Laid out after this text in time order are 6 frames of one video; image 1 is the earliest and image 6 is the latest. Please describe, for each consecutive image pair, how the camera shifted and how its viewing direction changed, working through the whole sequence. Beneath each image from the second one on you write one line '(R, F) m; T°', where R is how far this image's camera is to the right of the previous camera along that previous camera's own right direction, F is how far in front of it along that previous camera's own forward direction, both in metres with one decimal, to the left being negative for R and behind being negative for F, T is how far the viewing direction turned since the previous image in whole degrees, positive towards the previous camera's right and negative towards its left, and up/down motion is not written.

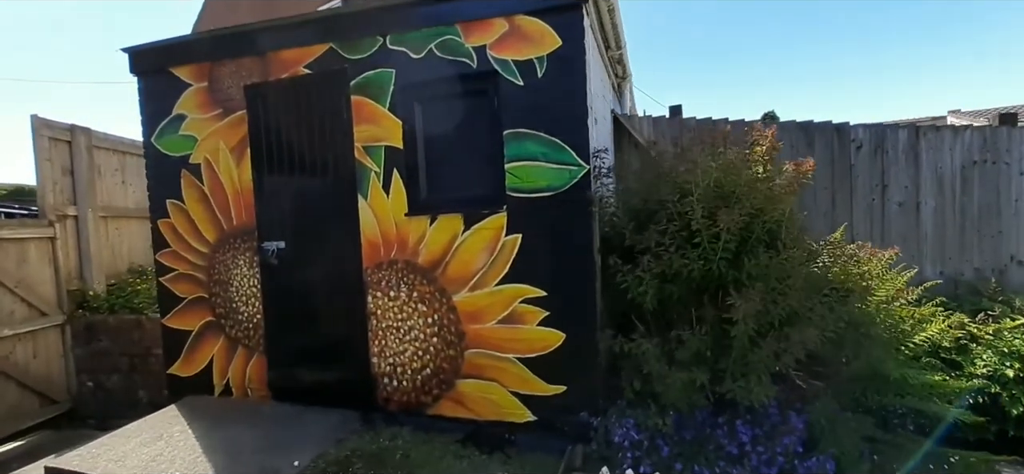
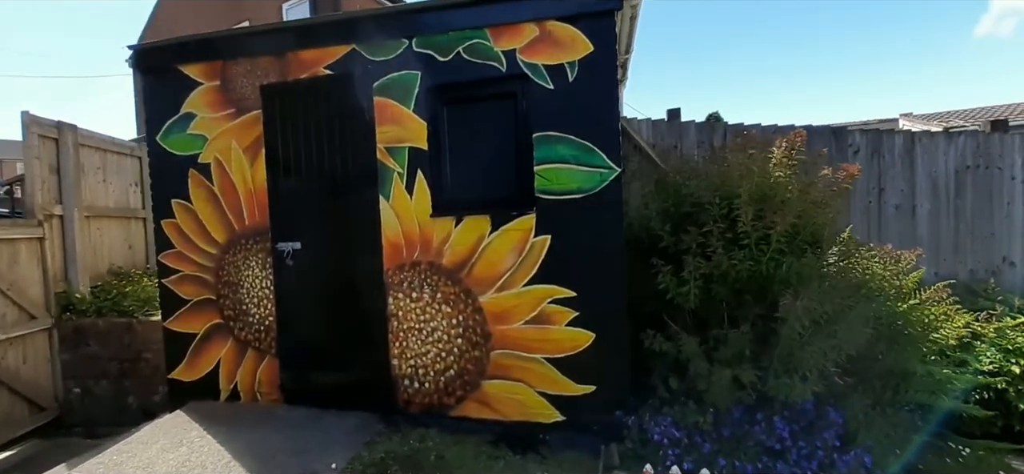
(-0.4, 0.0) m; +4°
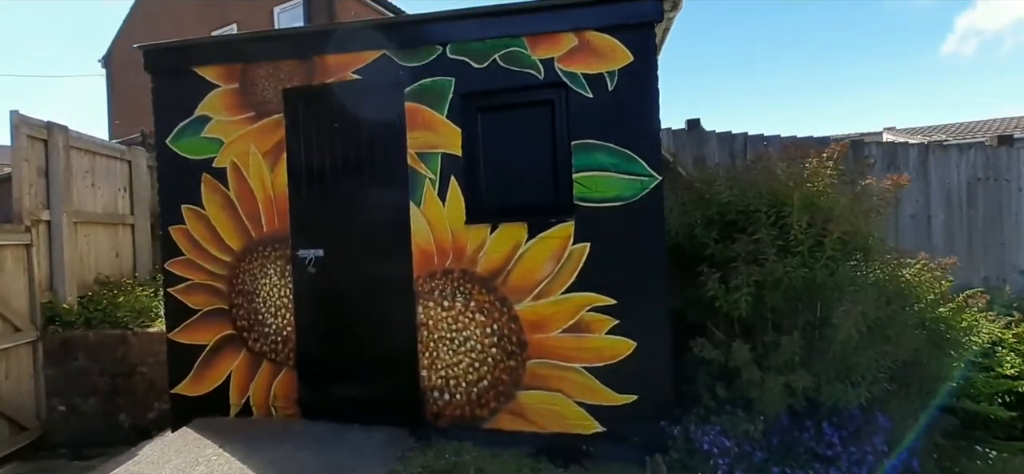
(-0.4, +0.1) m; +4°
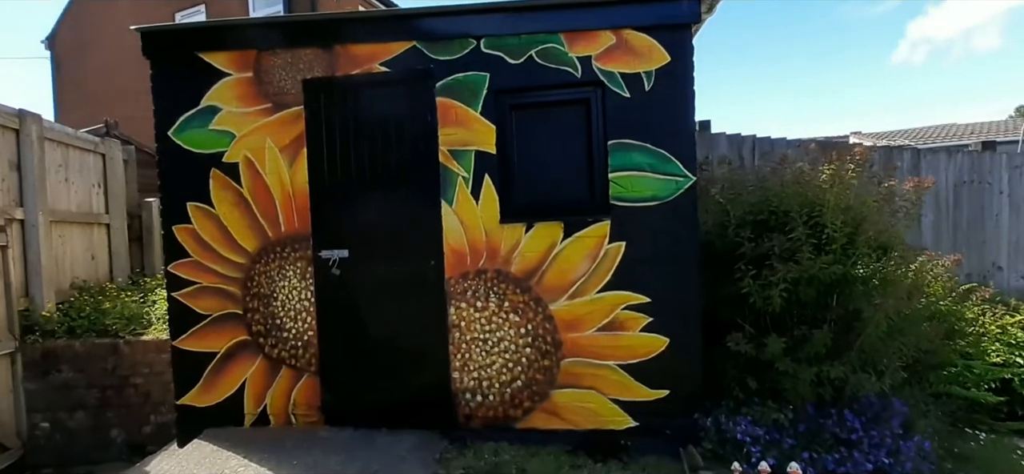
(-0.6, 0.0) m; +6°
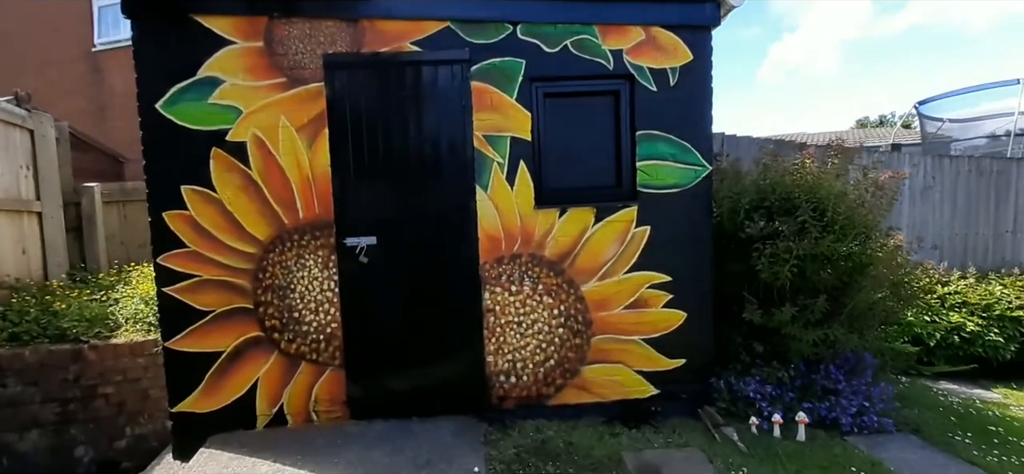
(-1.1, 0.0) m; +14°
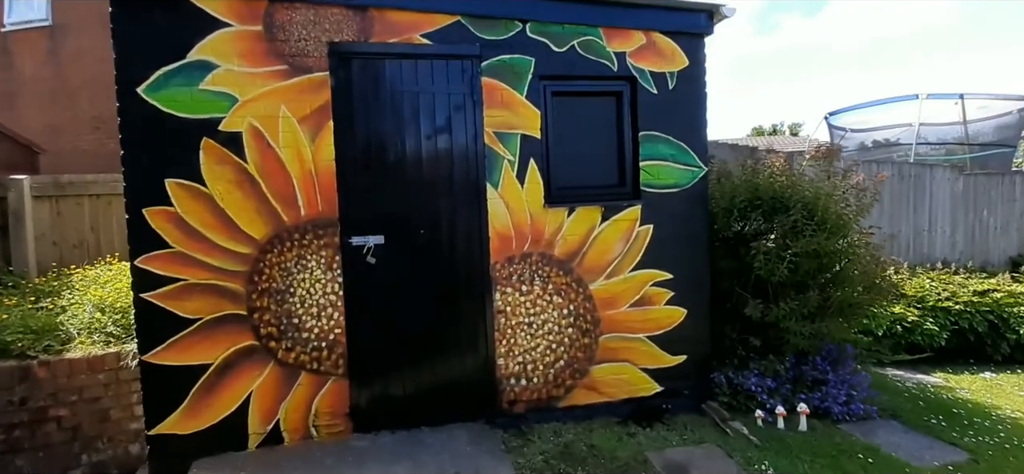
(-0.7, +0.1) m; +9°
